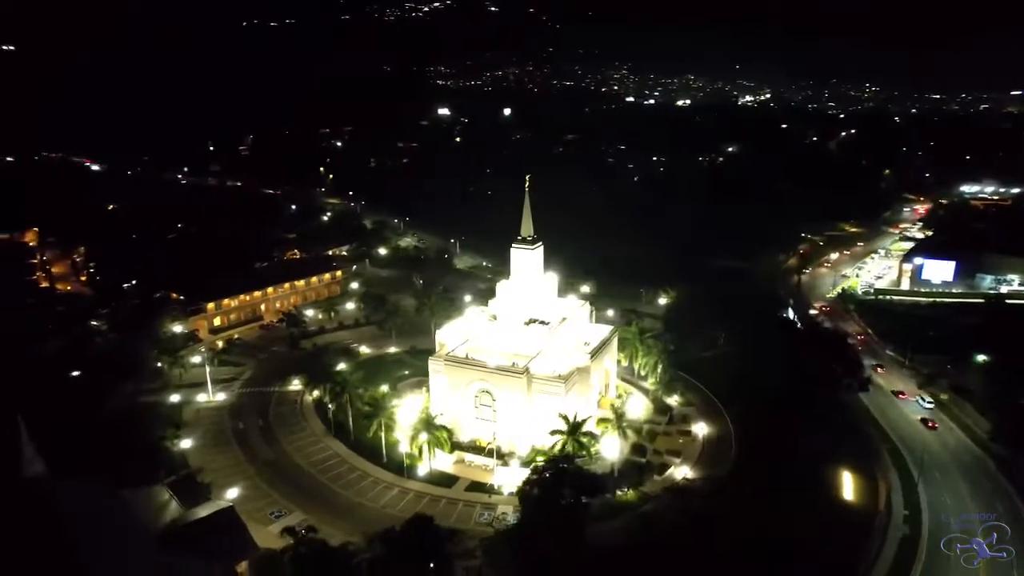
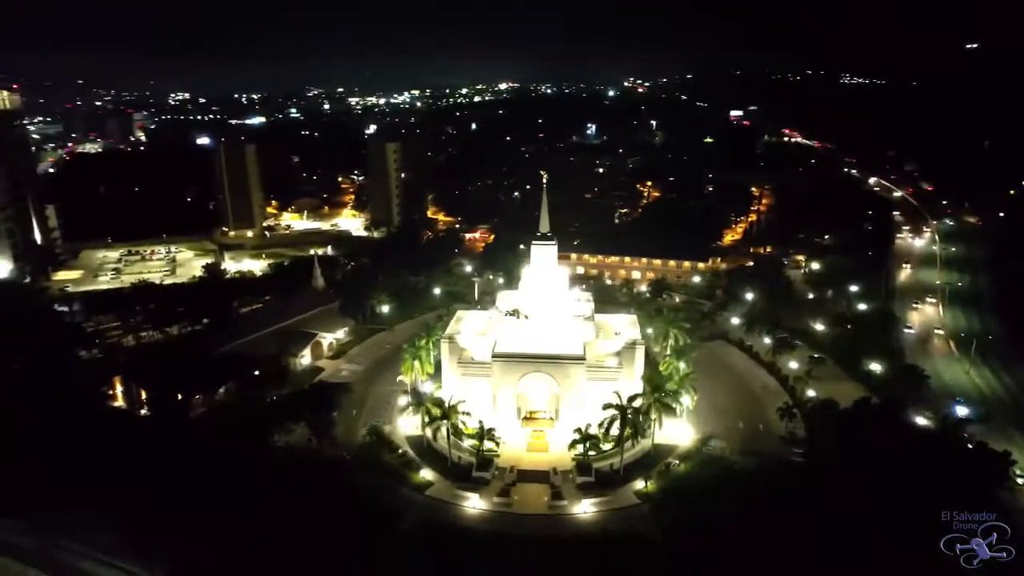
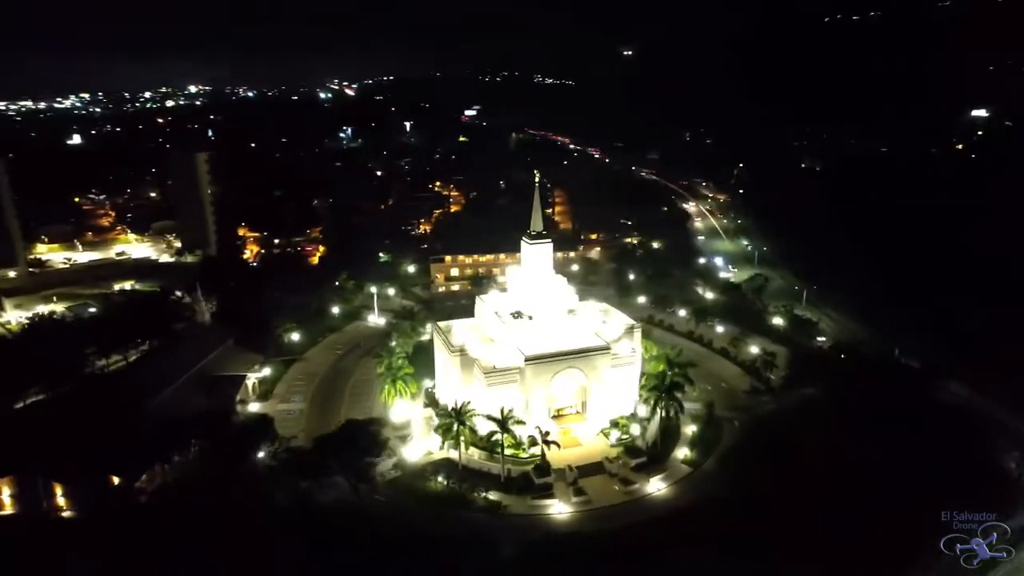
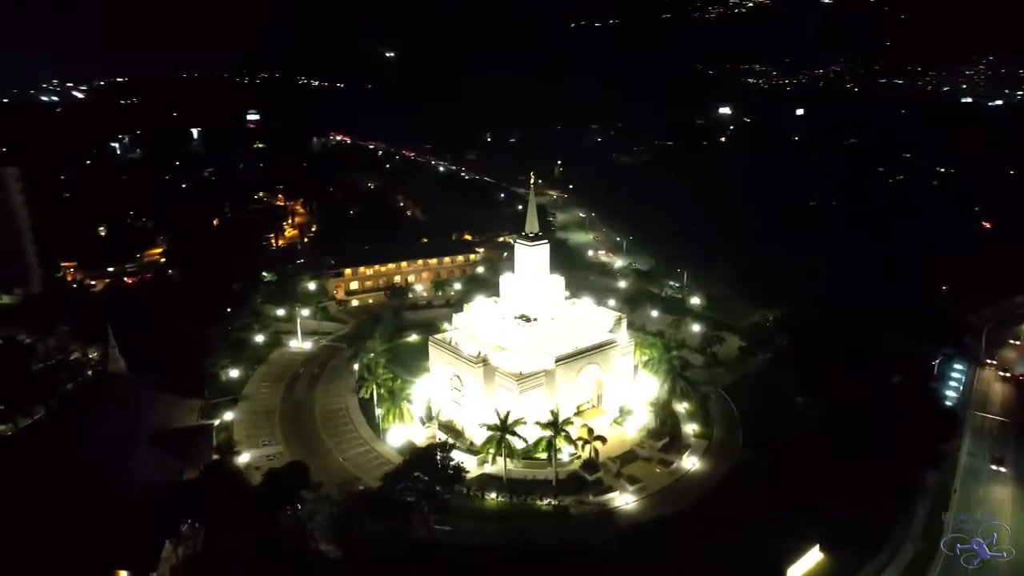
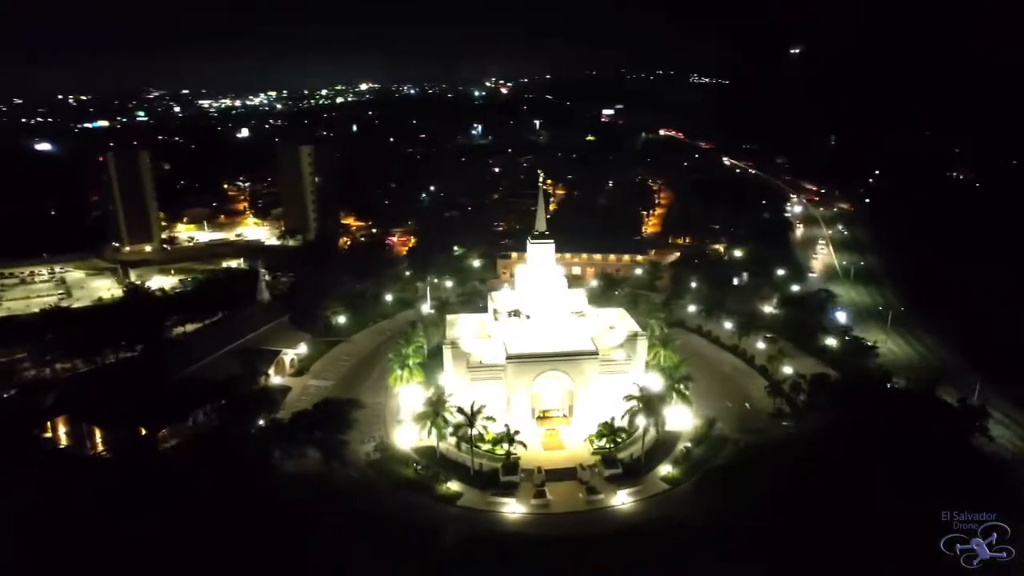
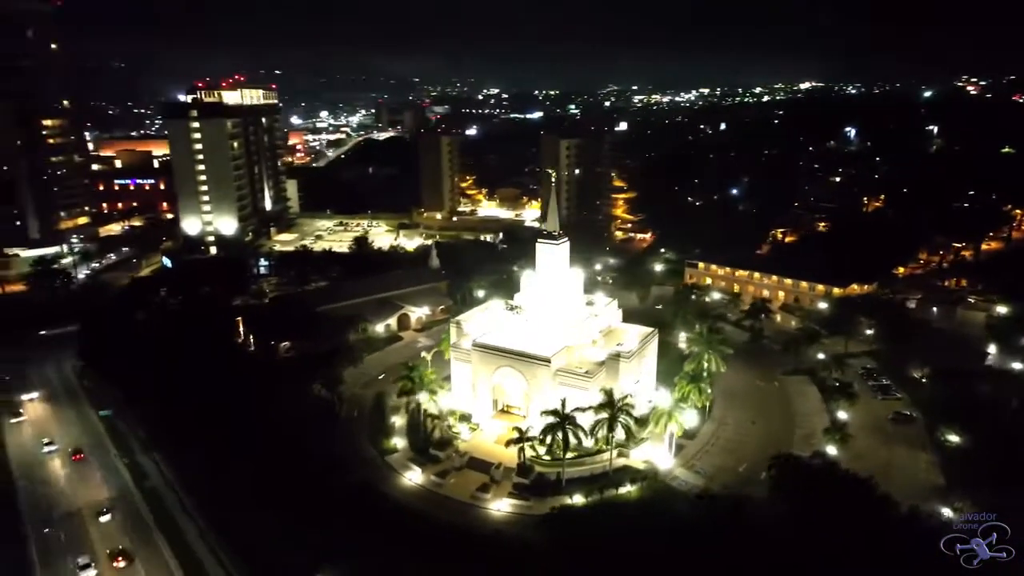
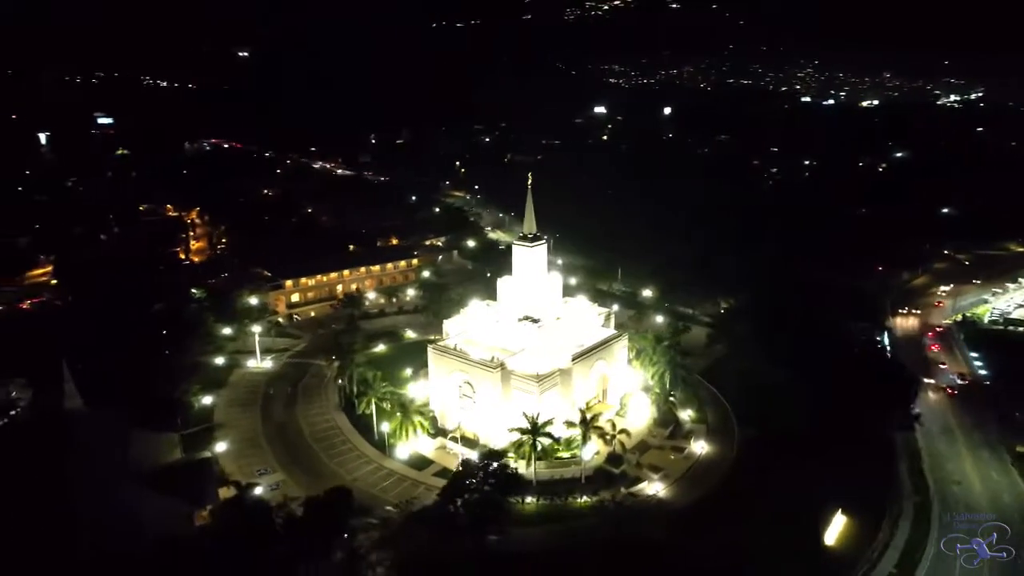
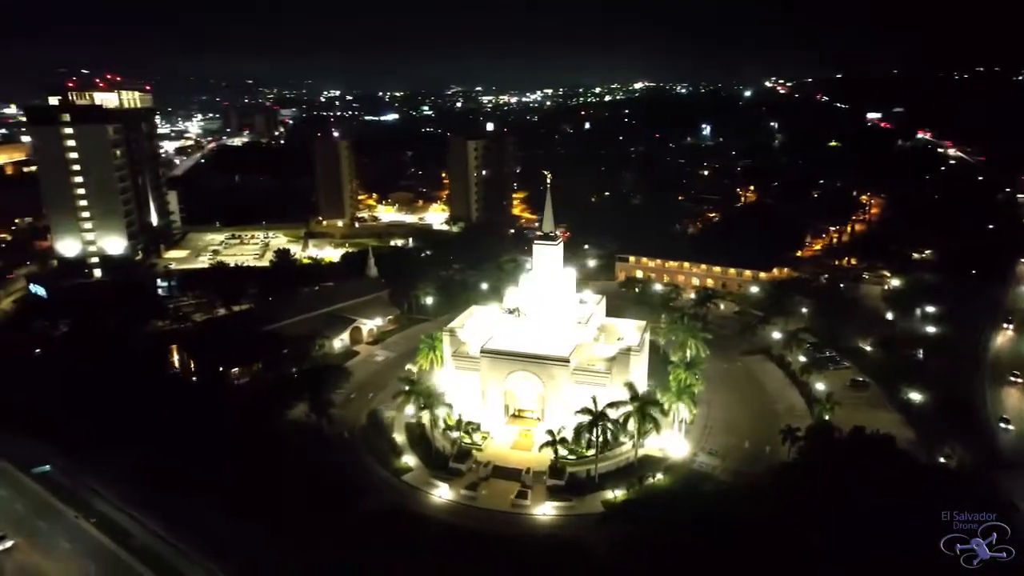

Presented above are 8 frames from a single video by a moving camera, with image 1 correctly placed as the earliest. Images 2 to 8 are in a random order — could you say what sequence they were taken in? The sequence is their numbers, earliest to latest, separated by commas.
7, 4, 3, 5, 2, 8, 6
